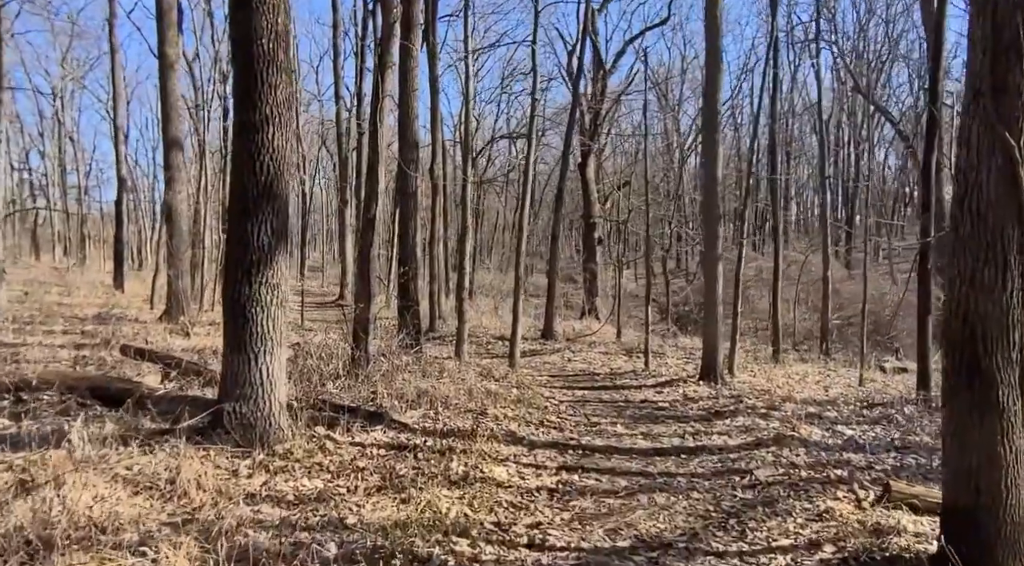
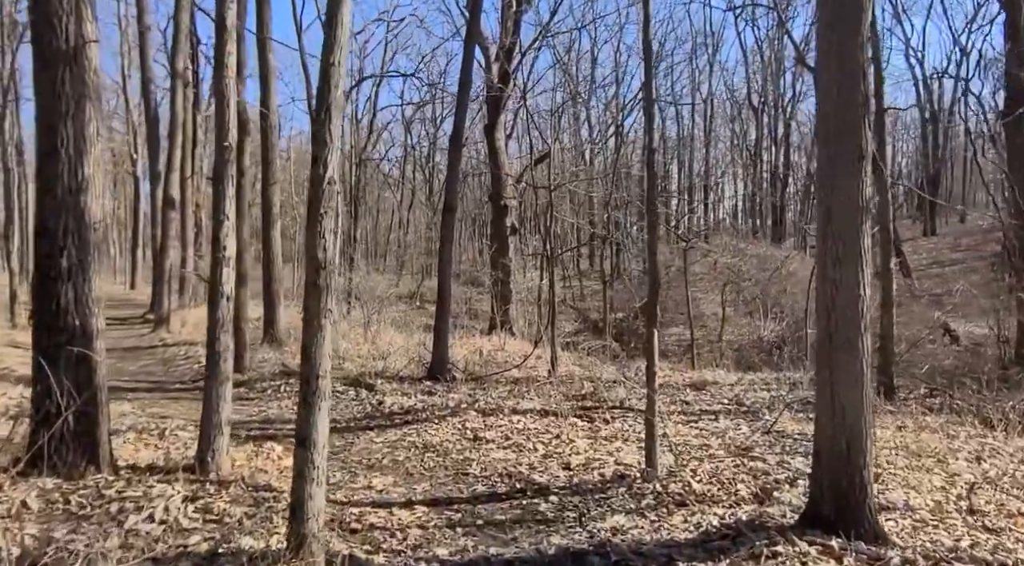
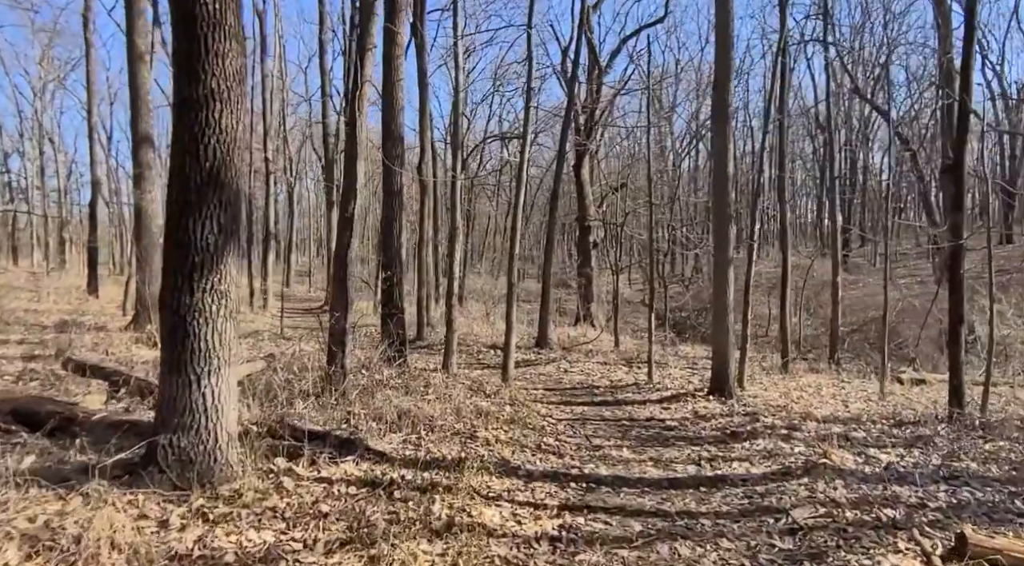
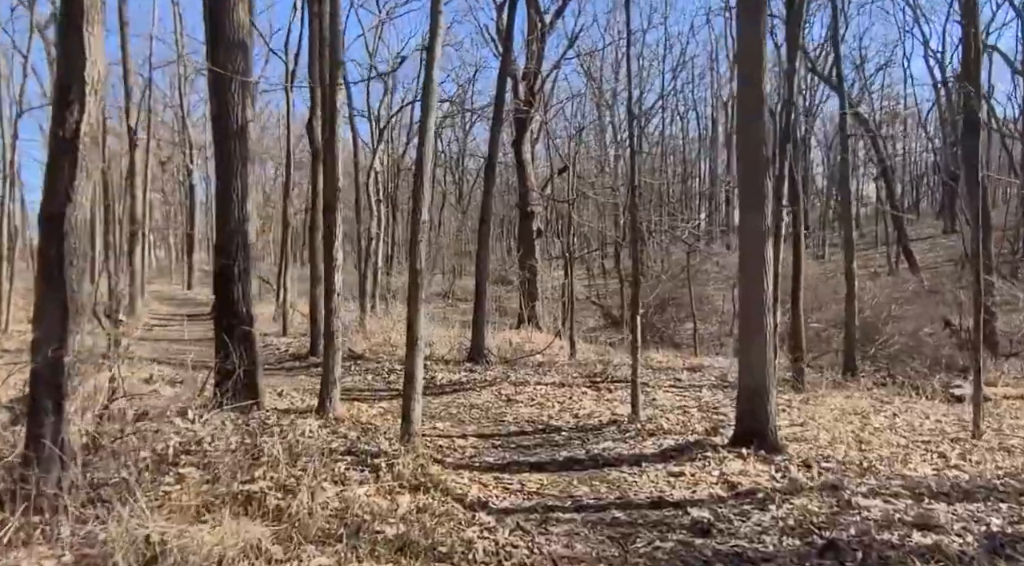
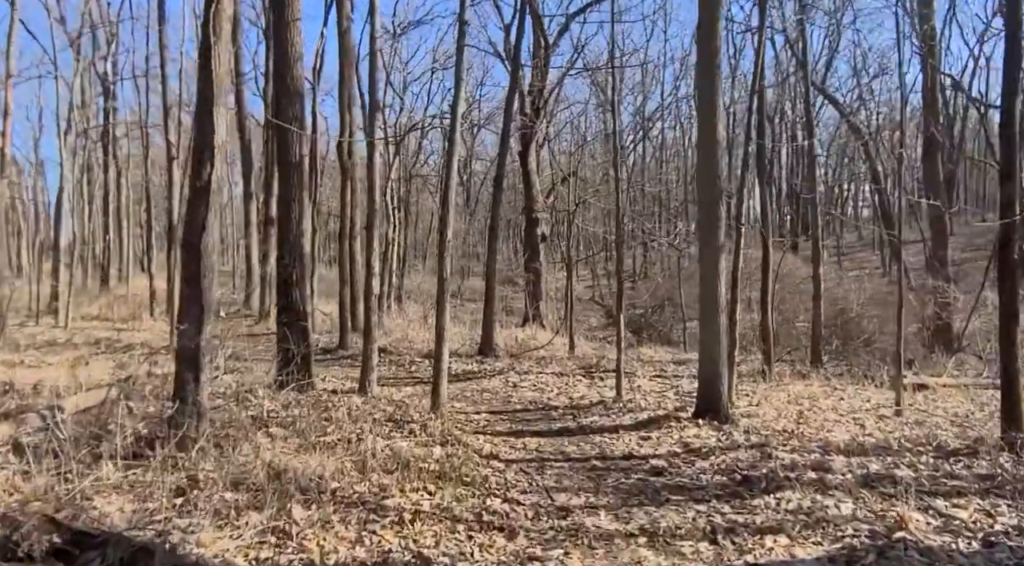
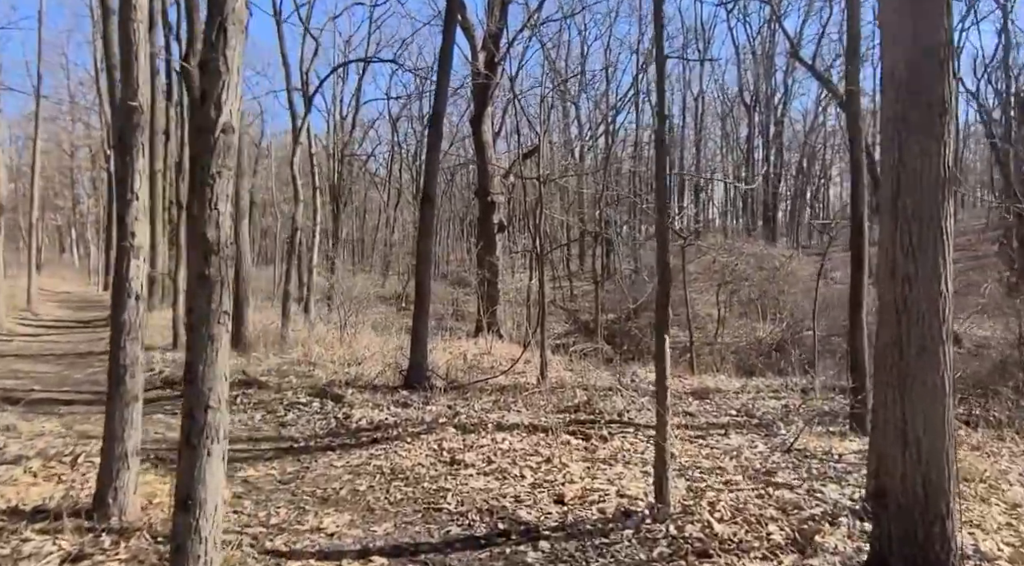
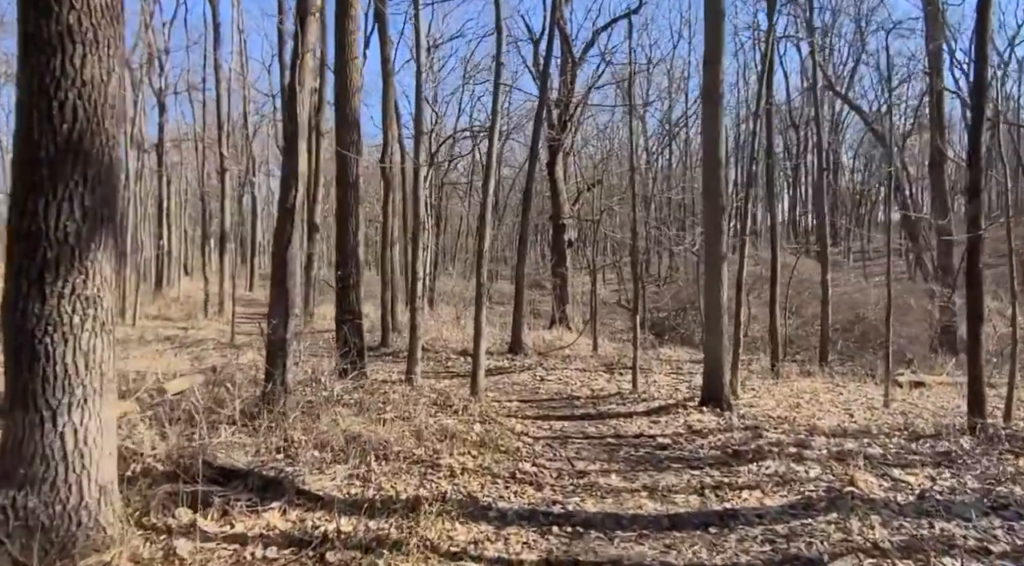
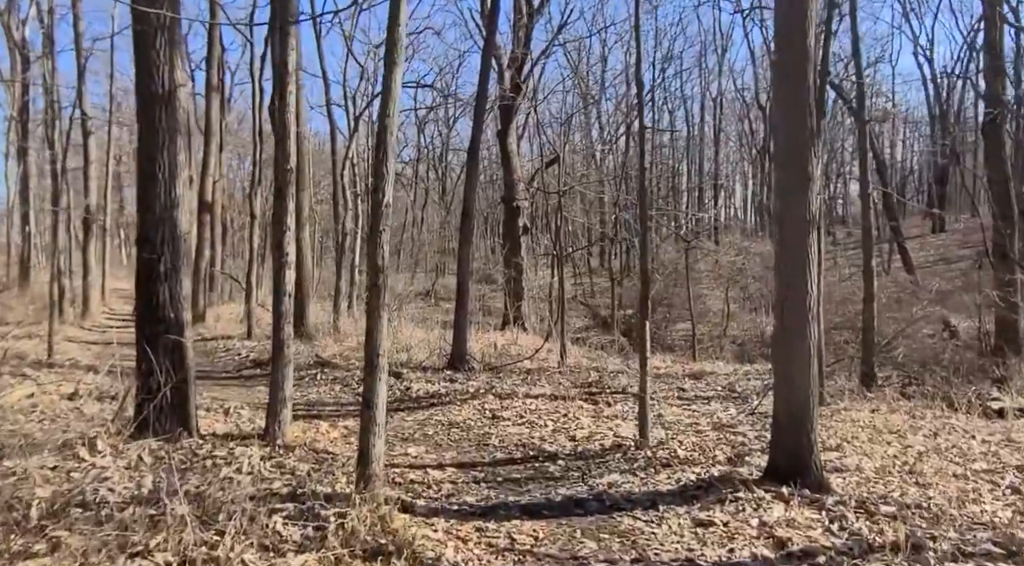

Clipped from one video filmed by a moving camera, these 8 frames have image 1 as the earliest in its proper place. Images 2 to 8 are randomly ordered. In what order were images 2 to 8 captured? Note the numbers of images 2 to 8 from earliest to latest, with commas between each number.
3, 7, 5, 4, 8, 2, 6
